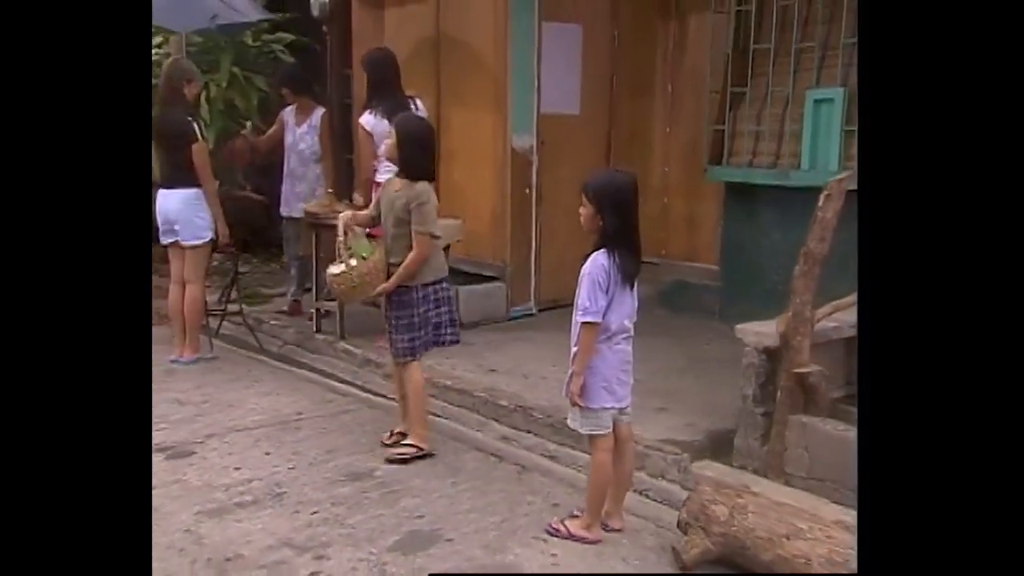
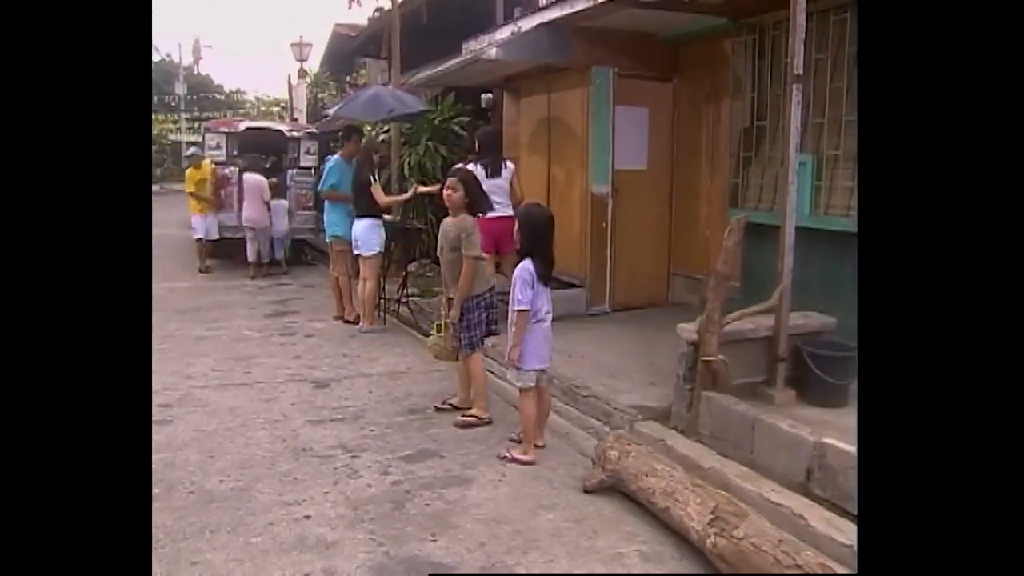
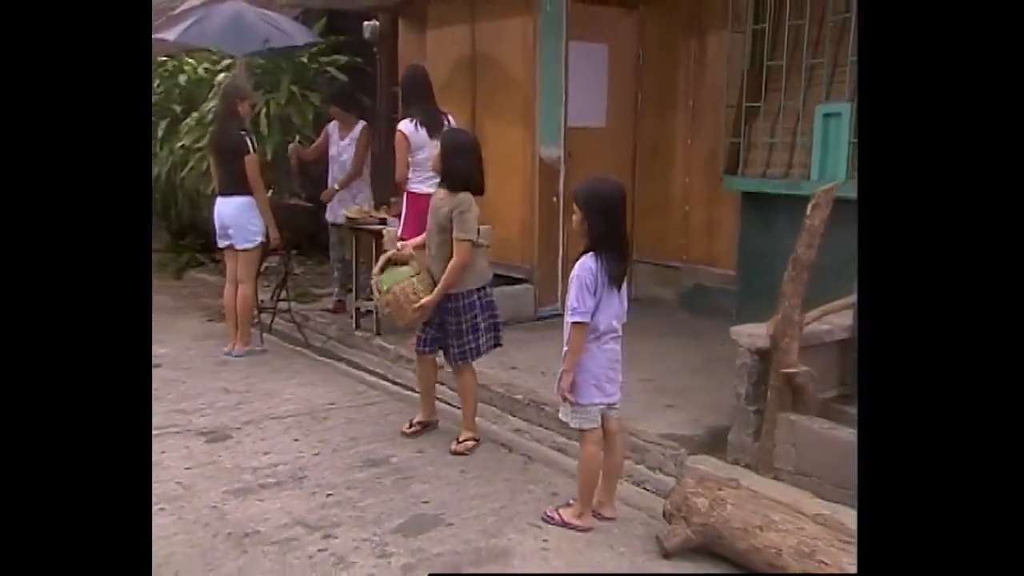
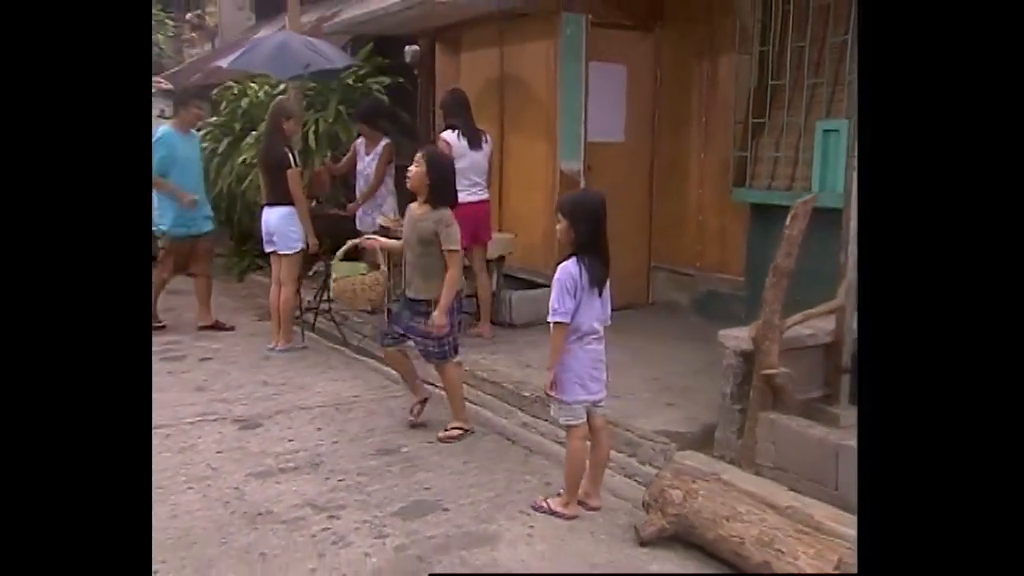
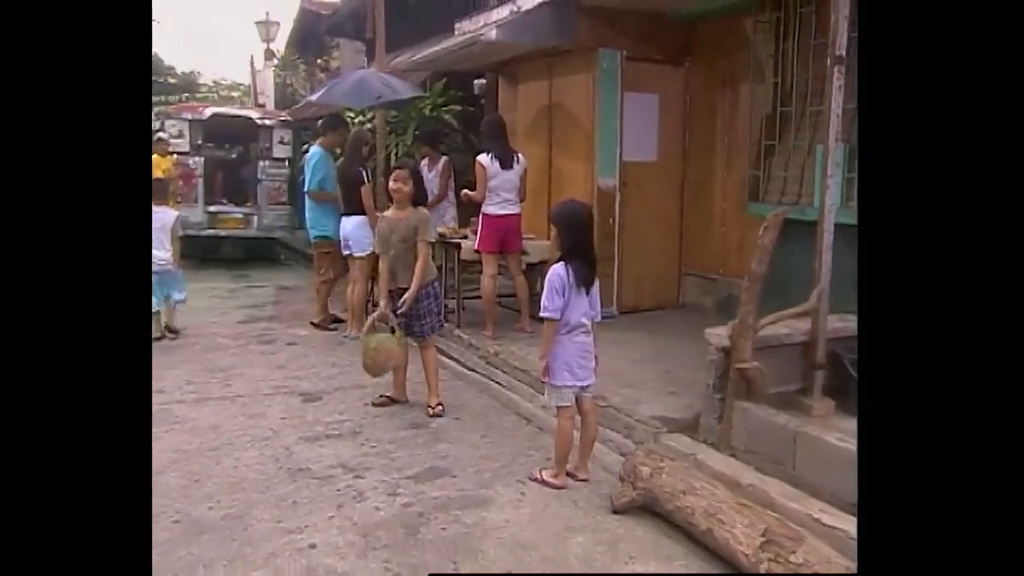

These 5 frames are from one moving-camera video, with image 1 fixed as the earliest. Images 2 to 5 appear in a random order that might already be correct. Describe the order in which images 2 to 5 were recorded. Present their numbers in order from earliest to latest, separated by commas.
3, 4, 5, 2
